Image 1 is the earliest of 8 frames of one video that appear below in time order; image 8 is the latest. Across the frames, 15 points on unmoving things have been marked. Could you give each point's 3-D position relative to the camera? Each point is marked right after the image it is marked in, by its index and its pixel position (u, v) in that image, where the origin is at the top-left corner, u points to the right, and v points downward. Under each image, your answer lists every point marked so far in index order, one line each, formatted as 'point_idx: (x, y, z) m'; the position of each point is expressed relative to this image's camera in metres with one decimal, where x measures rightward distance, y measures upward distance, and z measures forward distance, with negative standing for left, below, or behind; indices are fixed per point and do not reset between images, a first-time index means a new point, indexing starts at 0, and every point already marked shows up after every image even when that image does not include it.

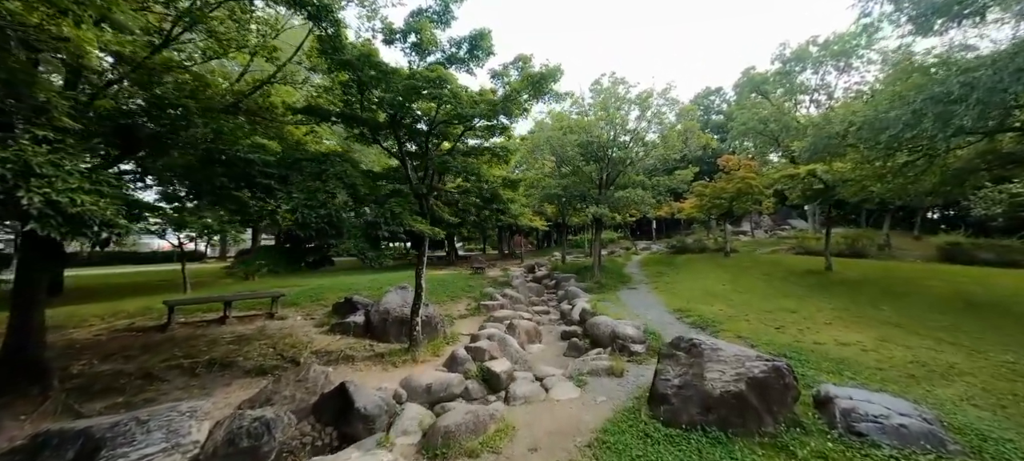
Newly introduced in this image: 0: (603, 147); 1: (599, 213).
0: (+3.4, +3.3, +15.1) m
1: (+3.0, +0.7, +14.2) m
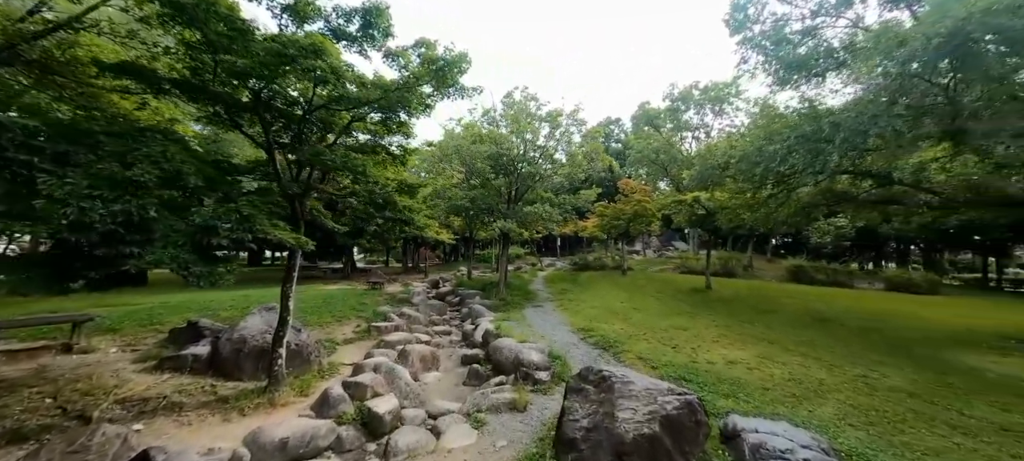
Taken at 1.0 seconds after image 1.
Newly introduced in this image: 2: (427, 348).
0: (+0.1, +2.7, +15.0) m
1: (-0.2, +0.2, +13.9) m
2: (-1.9, -2.7, +8.5) m
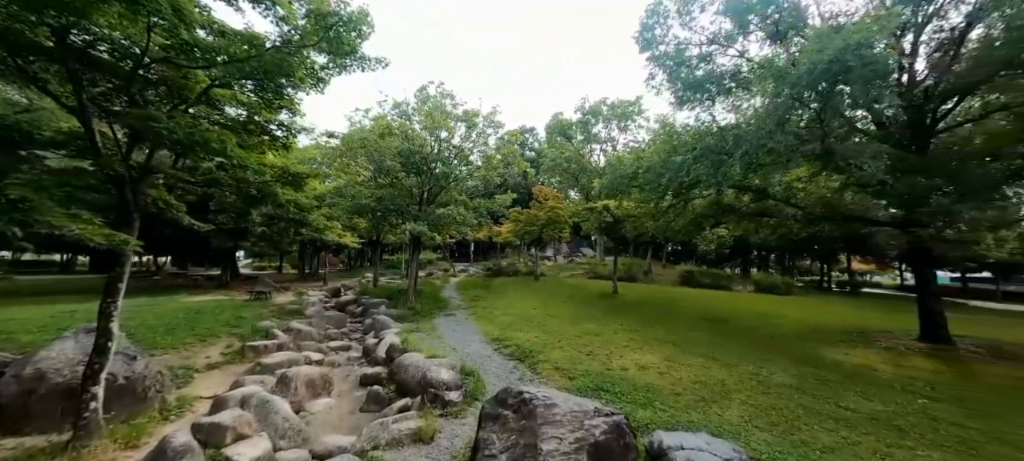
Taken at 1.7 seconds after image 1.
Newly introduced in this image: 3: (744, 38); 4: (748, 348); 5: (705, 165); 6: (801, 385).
0: (-3.0, +2.6, +14.2) m
1: (-3.0, +0.1, +13.0) m
2: (-3.7, -2.7, +7.3) m
3: (+6.1, +5.1, +10.7) m
4: (+4.9, -2.4, +8.4) m
5: (+4.0, +1.4, +8.2) m
6: (+4.2, -2.2, +5.9) m
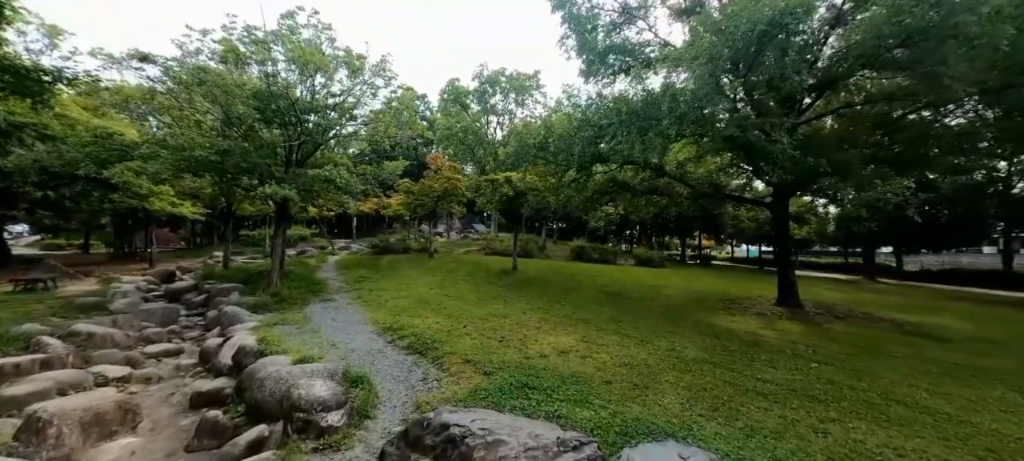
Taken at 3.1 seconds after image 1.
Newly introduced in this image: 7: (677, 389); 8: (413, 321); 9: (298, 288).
0: (-6.2, +3.5, +11.6) m
1: (-5.9, +0.9, +10.6) m
2: (-5.1, -2.2, +5.1) m
3: (+3.6, +5.8, +10.5) m
4: (+2.9, -1.9, +8.4) m
5: (+2.2, +1.9, +7.8) m
6: (+2.9, -1.8, +5.8) m
7: (+1.9, -1.8, +4.5) m
8: (-2.0, -1.9, +8.4) m
9: (-7.0, -1.9, +13.2) m
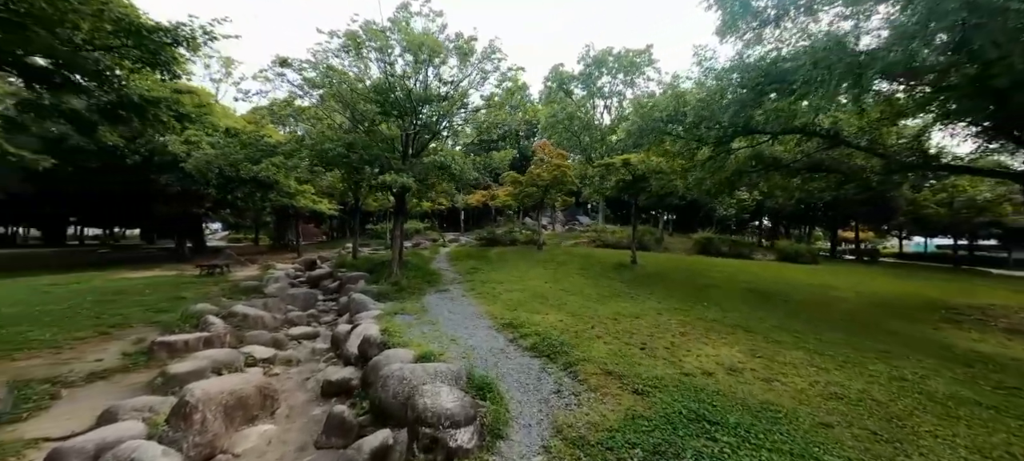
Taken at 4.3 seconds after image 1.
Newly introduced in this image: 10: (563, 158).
0: (-2.9, +3.7, +11.6) m
1: (-2.9, +1.2, +10.6) m
2: (-3.3, -2.0, +5.2) m
3: (+6.3, +6.1, +8.2) m
4: (+5.2, -1.6, +6.4) m
5: (+4.3, +2.1, +6.0) m
6: (+4.6, -1.6, +3.9) m
7: (+3.3, -1.6, +2.9) m
8: (+0.4, -1.6, +7.6) m
9: (-3.2, -1.6, +13.5) m
10: (+2.5, +3.5, +19.8) m
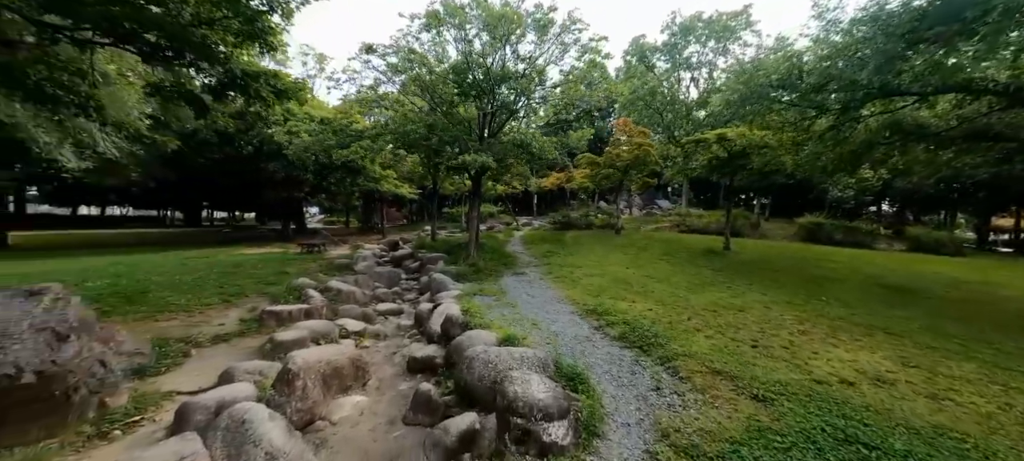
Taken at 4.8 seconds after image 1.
0: (-0.6, +4.3, +11.4) m
1: (-0.8, +1.7, +10.5) m
2: (-2.2, -1.7, +5.4) m
3: (+7.9, +6.3, +6.4) m
4: (+6.4, -1.4, +5.1) m
5: (+5.5, +2.4, +4.6) m
6: (+5.3, -1.5, +2.7) m
7: (+3.9, -1.5, +2.0) m
8: (+1.9, -1.3, +7.1) m
9: (-0.6, -1.0, +13.5) m
10: (+6.1, +4.3, +18.5) m
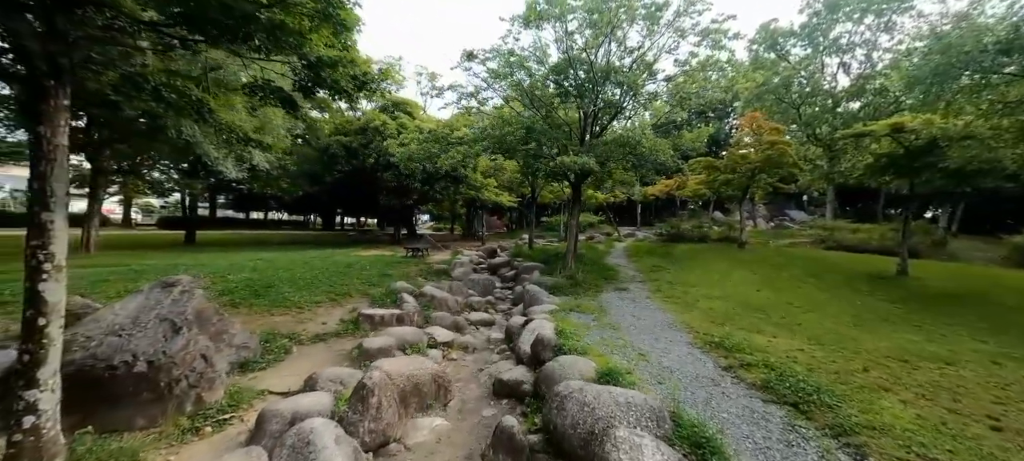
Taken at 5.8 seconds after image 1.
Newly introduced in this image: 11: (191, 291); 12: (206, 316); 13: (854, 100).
0: (+2.2, +4.0, +10.5) m
1: (+1.7, +1.4, +9.7) m
2: (-1.0, -1.8, +4.9) m
3: (+9.2, +6.0, +3.6) m
4: (+7.2, -1.6, +2.6) m
5: (+6.3, +2.1, +2.4) m
6: (+5.6, -1.6, +0.5) m
7: (+4.1, -1.6, +0.2) m
8: (+3.3, -1.5, +5.6) m
9: (+2.5, -1.3, +12.4) m
10: (+10.4, +3.7, +15.8) m
11: (-4.6, -0.9, +5.8) m
12: (-4.2, -1.2, +5.6) m
13: (+15.6, +5.9, +18.5) m
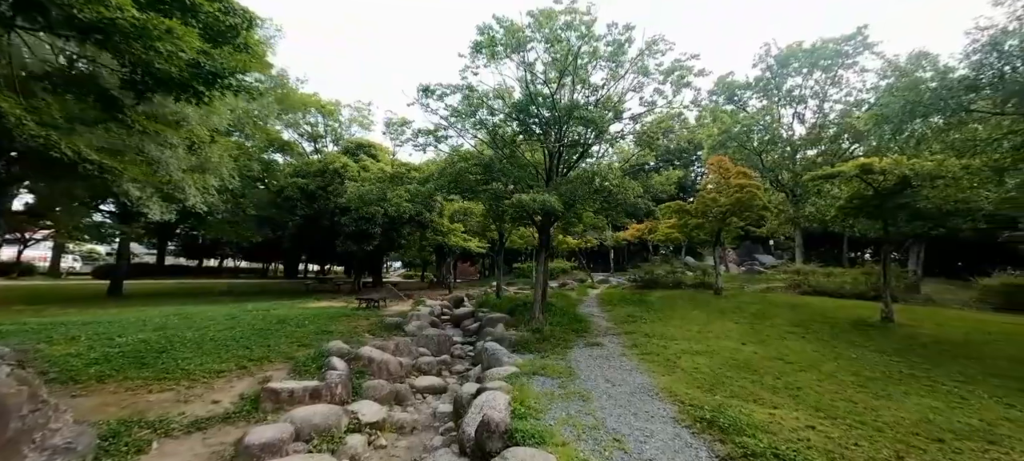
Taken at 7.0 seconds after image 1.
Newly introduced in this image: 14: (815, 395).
0: (+1.1, +2.9, +9.8) m
1: (+0.7, +0.4, +8.6) m
2: (-1.7, -2.2, +3.4) m
3: (+8.6, +5.7, +3.6) m
4: (+6.7, -1.8, +1.6) m
5: (+5.8, +2.0, +1.8) m
6: (+5.2, -1.6, -0.5) m
7: (+3.7, -1.5, -1.0) m
8: (+2.6, -2.0, +4.4) m
9: (+1.3, -2.6, +11.1) m
10: (+9.0, +2.0, +15.5) m
11: (-5.3, -1.4, +4.1) m
12: (-4.9, -1.7, +3.9) m
13: (+14.0, +3.9, +18.8) m
14: (+4.2, -2.1, +5.5) m
